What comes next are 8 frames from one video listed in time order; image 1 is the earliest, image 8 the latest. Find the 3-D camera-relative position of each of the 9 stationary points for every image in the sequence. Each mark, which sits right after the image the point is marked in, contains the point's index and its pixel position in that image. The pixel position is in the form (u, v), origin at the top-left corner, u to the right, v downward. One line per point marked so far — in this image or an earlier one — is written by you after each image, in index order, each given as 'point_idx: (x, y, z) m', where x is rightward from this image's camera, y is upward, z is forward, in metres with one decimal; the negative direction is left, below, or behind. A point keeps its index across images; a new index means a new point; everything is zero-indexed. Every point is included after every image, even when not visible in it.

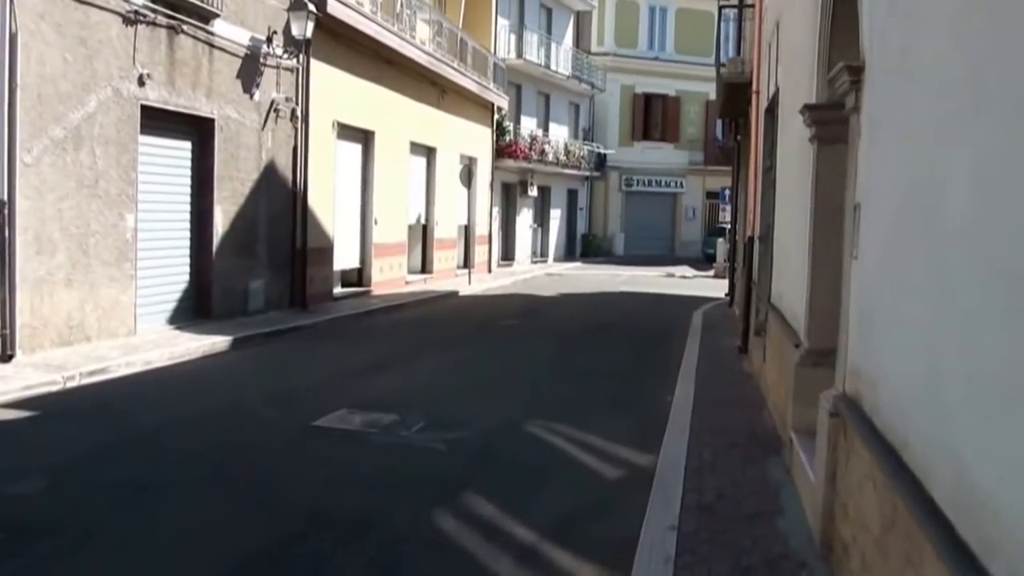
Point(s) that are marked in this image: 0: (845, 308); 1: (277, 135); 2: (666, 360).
0: (+2.0, -0.1, +6.4) m
1: (-4.0, +2.6, +19.2) m
2: (+2.3, -1.1, +16.7) m
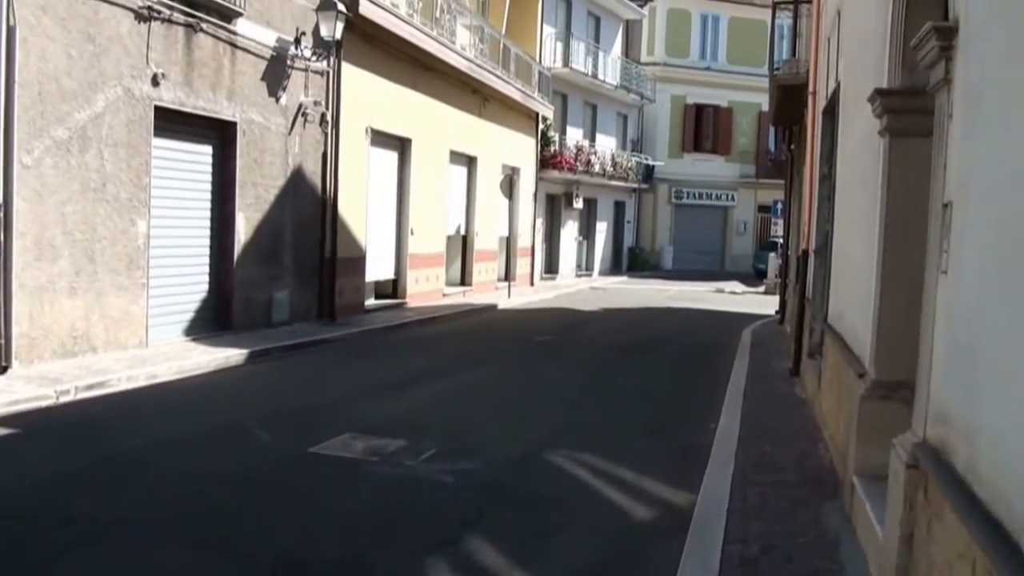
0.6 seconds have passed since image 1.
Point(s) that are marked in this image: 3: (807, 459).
0: (+2.0, -0.2, +5.2) m
1: (-3.4, +2.4, +18.3) m
2: (+2.8, -1.3, +15.5) m
3: (+2.6, -1.5, +9.5) m
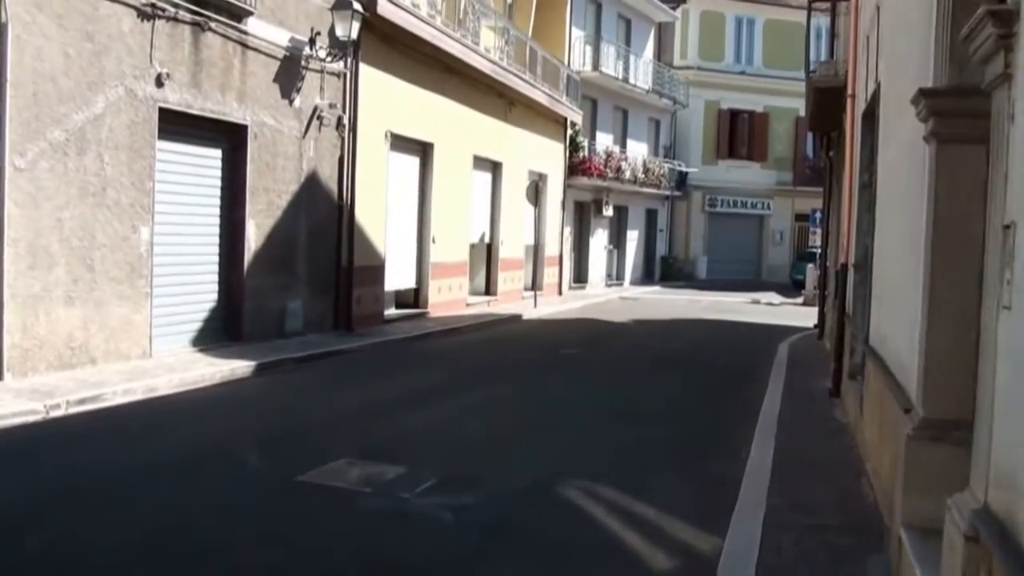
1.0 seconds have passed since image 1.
0: (+1.9, -0.3, +4.4) m
1: (-3.0, +2.3, +17.7) m
2: (+3.0, -1.5, +14.6) m
3: (+2.6, -1.6, +8.7) m
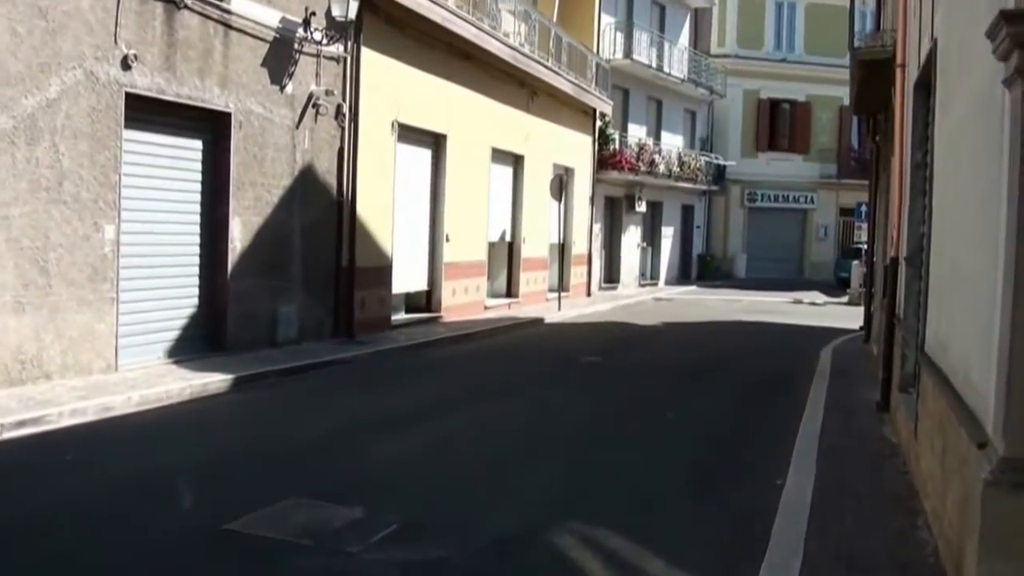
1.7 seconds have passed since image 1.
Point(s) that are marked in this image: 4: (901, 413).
0: (+1.6, -0.3, +2.8) m
1: (-2.8, +2.2, +16.3) m
2: (+3.1, -1.5, +12.9) m
3: (+2.5, -1.6, +7.0) m
4: (+4.0, -1.2, +11.4) m
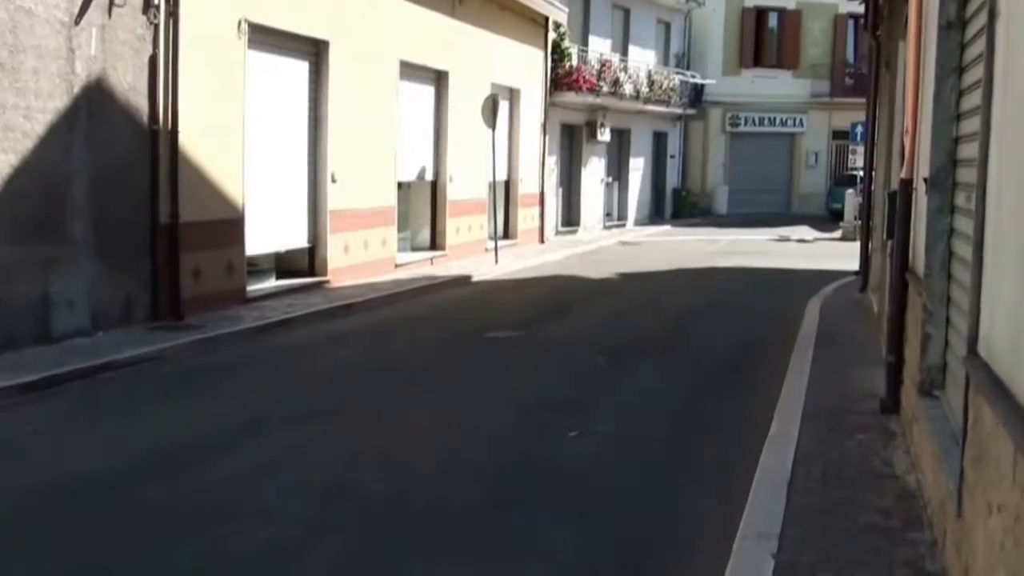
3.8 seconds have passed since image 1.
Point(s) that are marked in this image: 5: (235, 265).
0: (+0.4, -0.6, -1.6) m
1: (-4.2, +2.6, +11.6) m
2: (+1.9, -1.1, +8.6) m
3: (+1.3, -1.7, +2.7) m
4: (+2.8, -1.0, +7.1) m
5: (-3.4, +0.3, +13.7) m
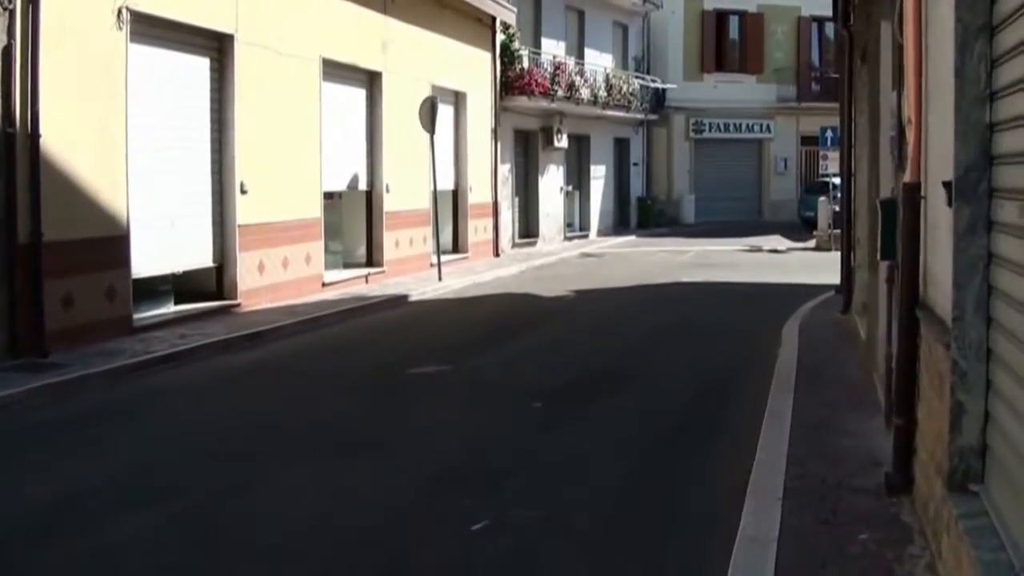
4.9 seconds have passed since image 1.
0: (+0.1, -0.7, -3.4) m
1: (-4.9, +2.3, +9.8) m
2: (+1.3, -1.3, +6.8) m
3: (+0.9, -1.8, +0.9) m
4: (+2.2, -1.1, +5.3) m
5: (-4.1, 0.0, +11.8) m
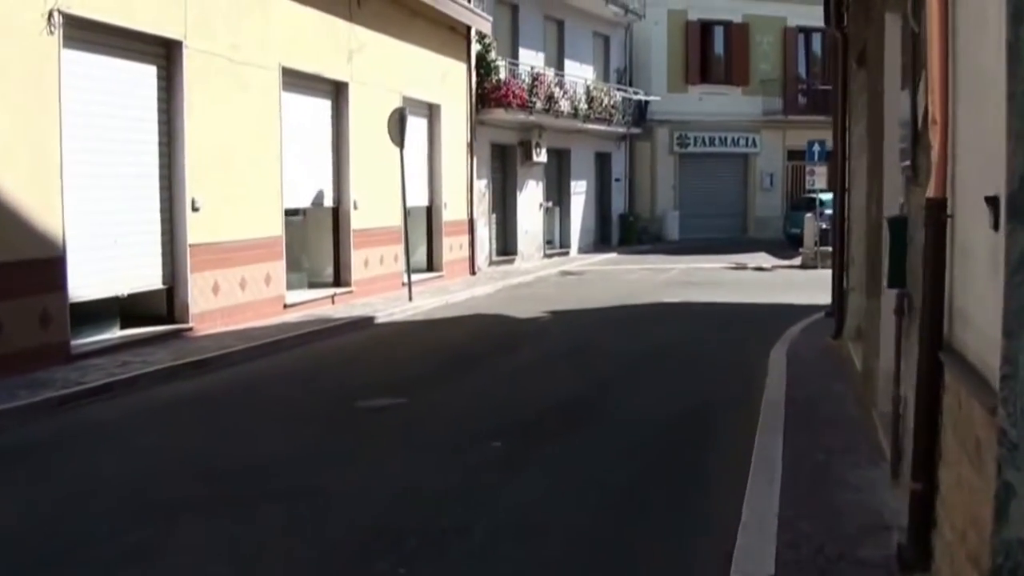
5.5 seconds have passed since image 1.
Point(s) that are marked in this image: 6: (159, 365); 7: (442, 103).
0: (-0.1, -0.7, -4.3) m
1: (-5.2, +2.1, +8.9) m
2: (+1.0, -1.5, +6.0) m
3: (+0.7, -1.9, 0.0) m
4: (+2.0, -1.3, +4.5) m
5: (-4.4, -0.3, +10.9) m
6: (-3.7, -0.7, +11.5) m
7: (-1.3, +3.3, +19.9) m
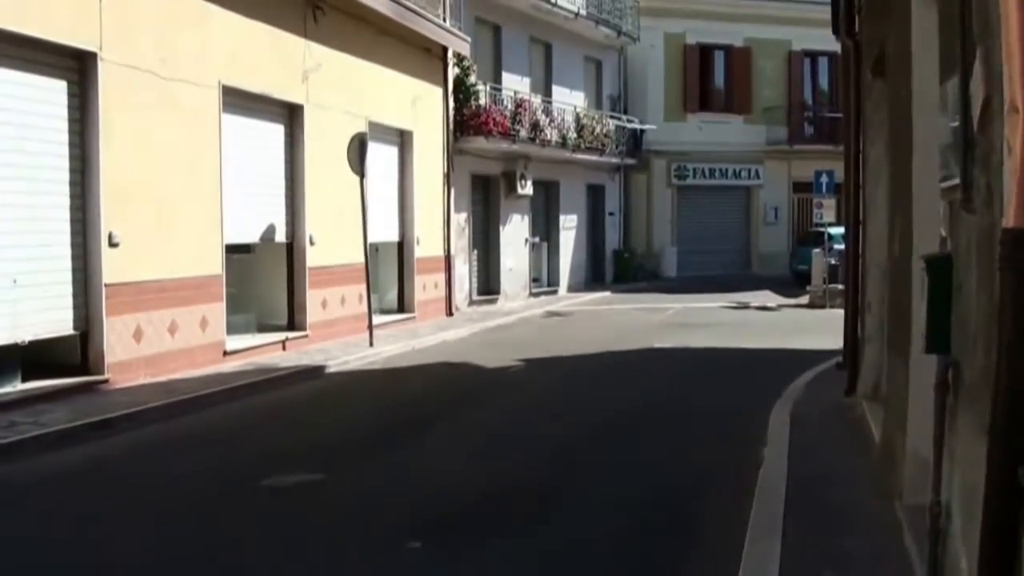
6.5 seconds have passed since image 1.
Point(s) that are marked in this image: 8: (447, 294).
0: (-0.6, -0.6, -6.0) m
1: (-5.6, +1.8, +7.3) m
2: (+0.6, -1.7, +4.2) m
3: (+0.2, -2.0, -1.7) m
4: (+1.5, -1.5, +2.7) m
5: (-4.9, -0.7, +9.2) m
6: (-4.1, -1.2, +9.8) m
7: (-1.6, +2.6, +18.3) m
8: (-1.2, -0.1, +19.7) m
